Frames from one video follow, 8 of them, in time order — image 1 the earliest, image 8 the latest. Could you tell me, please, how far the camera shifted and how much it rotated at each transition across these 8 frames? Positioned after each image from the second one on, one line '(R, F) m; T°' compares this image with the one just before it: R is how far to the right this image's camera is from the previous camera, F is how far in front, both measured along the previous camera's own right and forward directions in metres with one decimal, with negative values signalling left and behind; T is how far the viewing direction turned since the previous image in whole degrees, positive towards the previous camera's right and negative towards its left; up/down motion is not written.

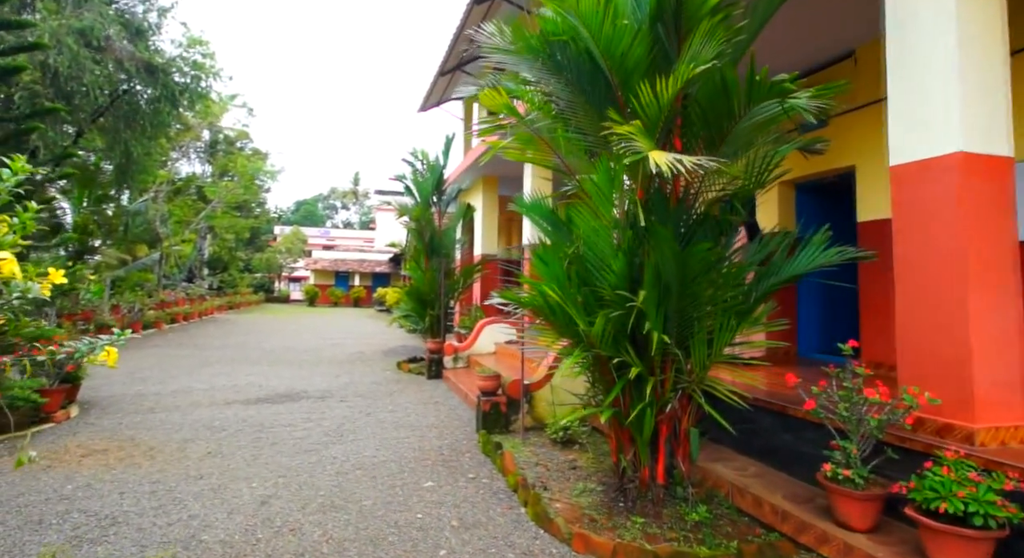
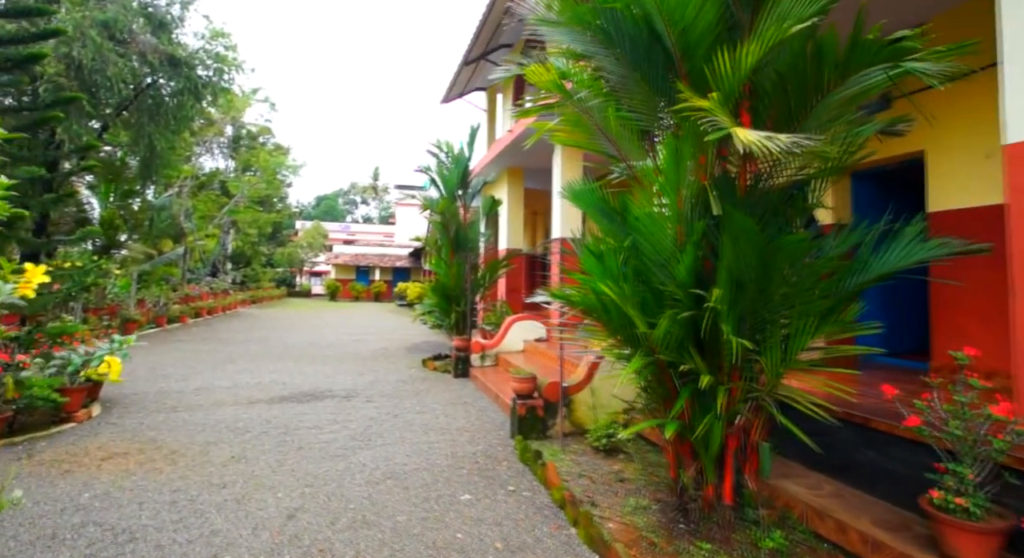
(-0.2, +0.3) m; -2°
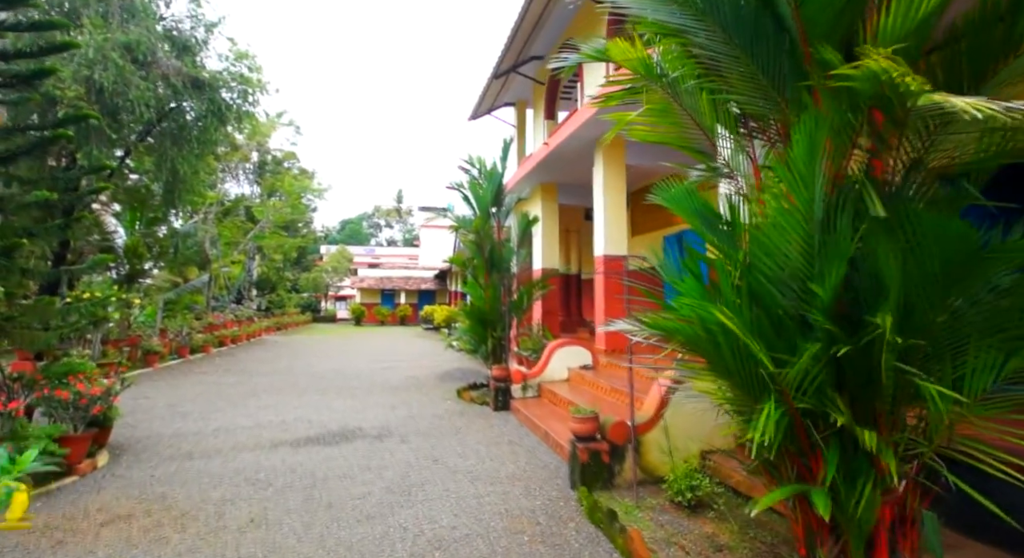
(-0.3, +0.6) m; -2°
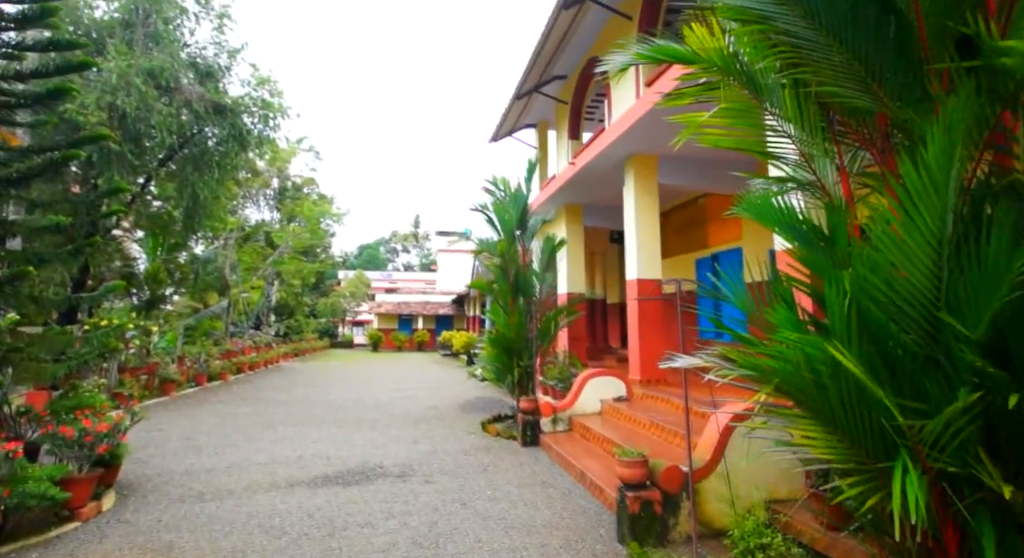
(-0.2, +0.3) m; -2°
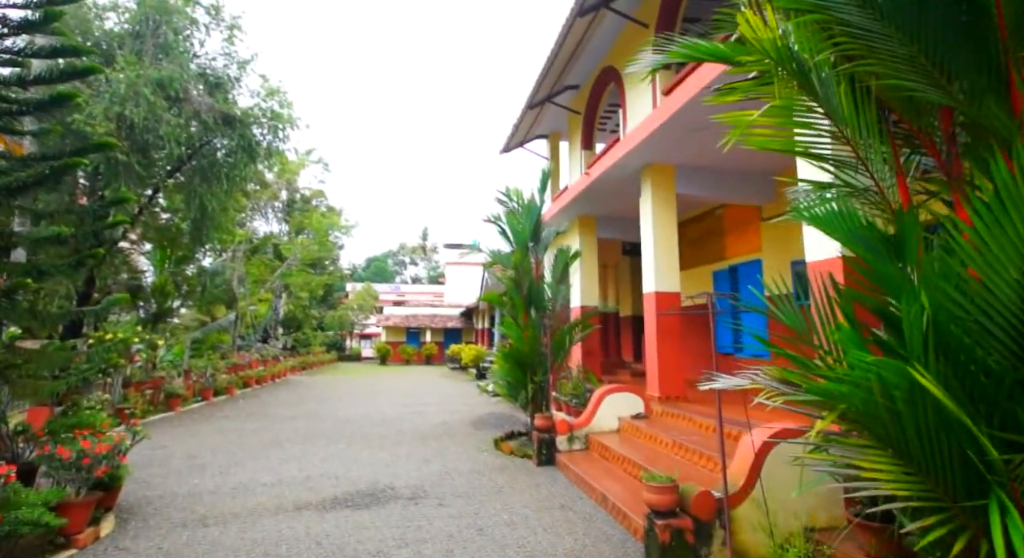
(-0.1, +0.2) m; -1°
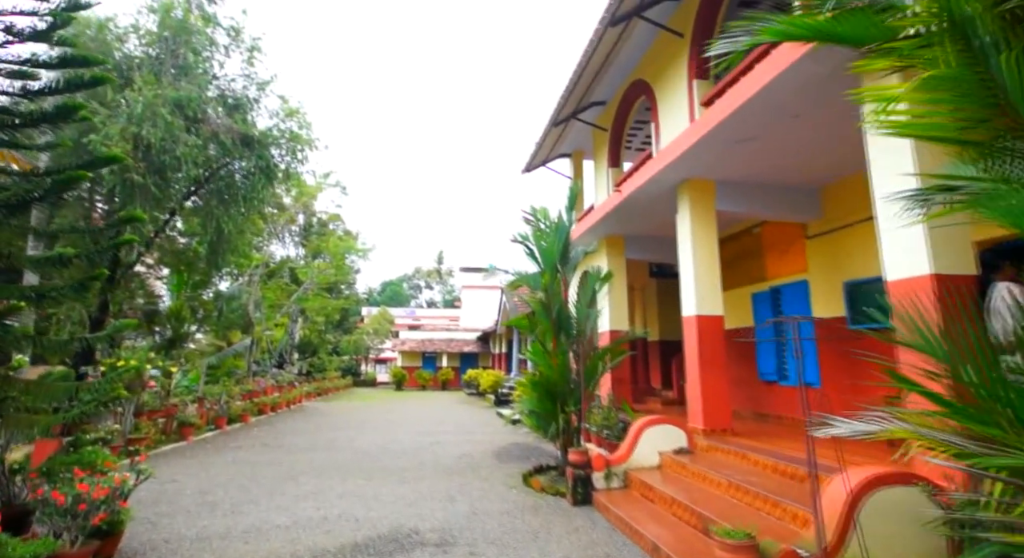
(-0.2, +0.4) m; -2°
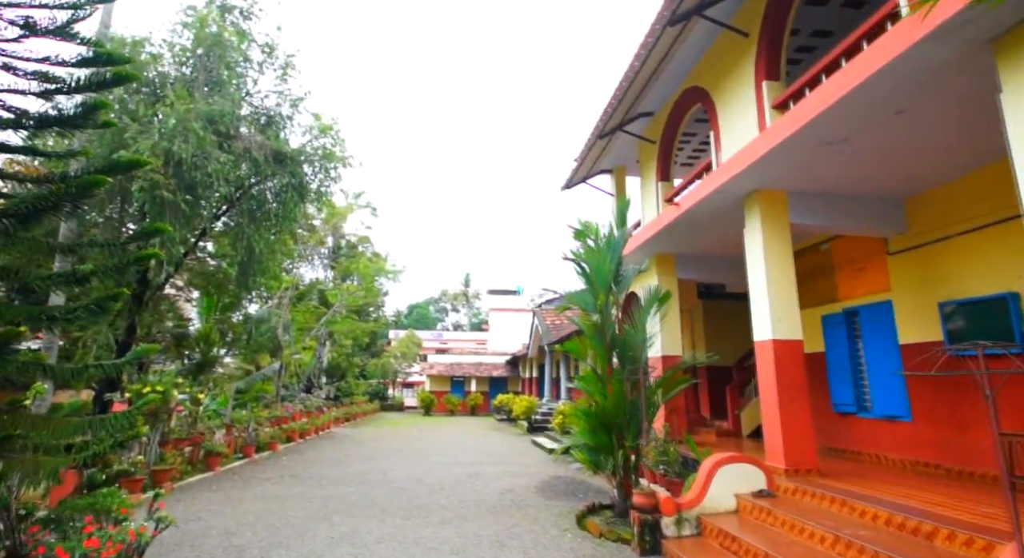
(-0.3, +0.5) m; -3°
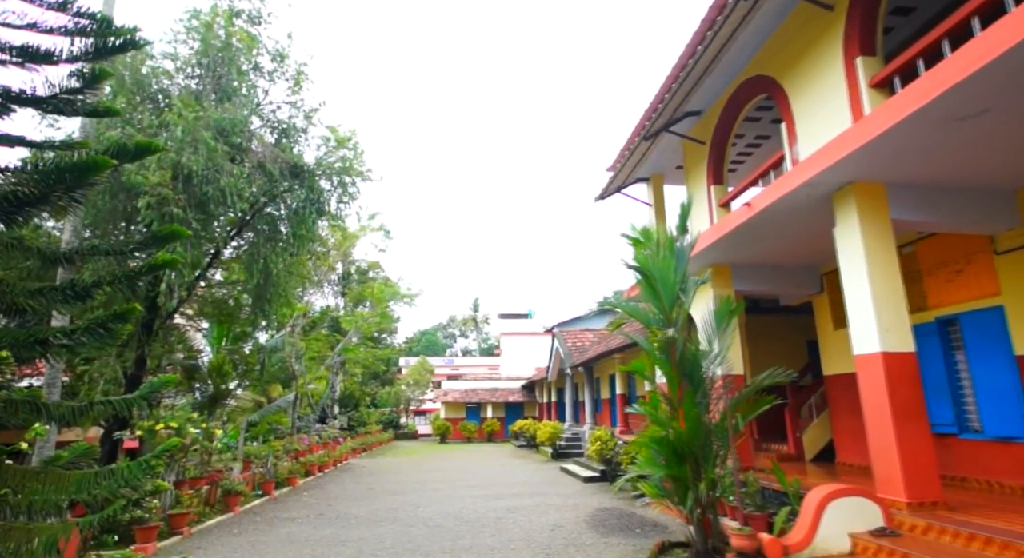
(-0.5, +0.6) m; -1°
